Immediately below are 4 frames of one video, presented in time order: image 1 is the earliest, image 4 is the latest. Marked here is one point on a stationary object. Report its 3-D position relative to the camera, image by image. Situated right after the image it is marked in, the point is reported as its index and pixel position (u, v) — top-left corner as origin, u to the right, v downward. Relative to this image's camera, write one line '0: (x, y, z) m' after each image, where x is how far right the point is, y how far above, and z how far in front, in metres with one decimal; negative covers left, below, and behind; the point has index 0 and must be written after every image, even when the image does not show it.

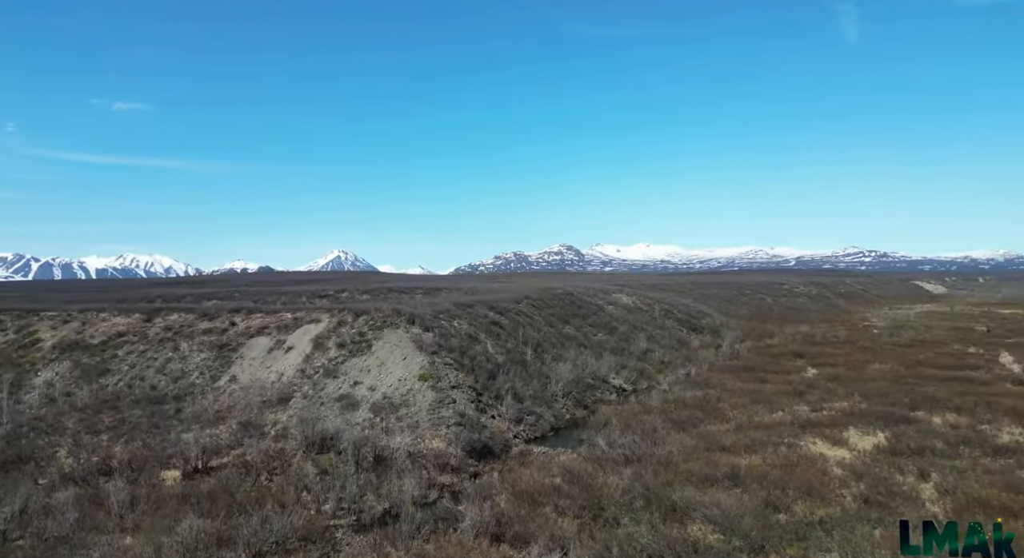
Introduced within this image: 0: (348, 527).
0: (-2.9, -4.4, +12.0) m
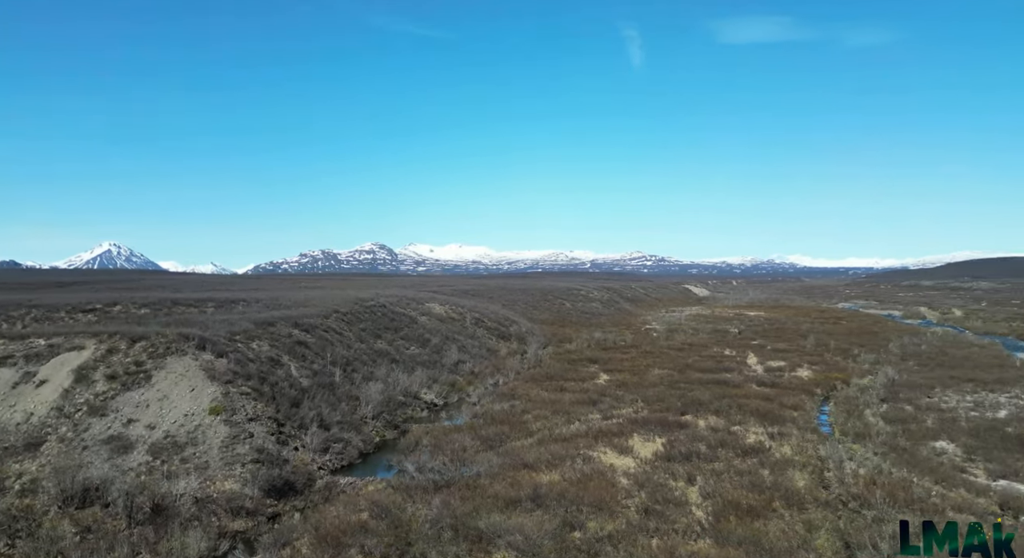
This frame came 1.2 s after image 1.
0: (-6.0, -4.8, +10.1) m
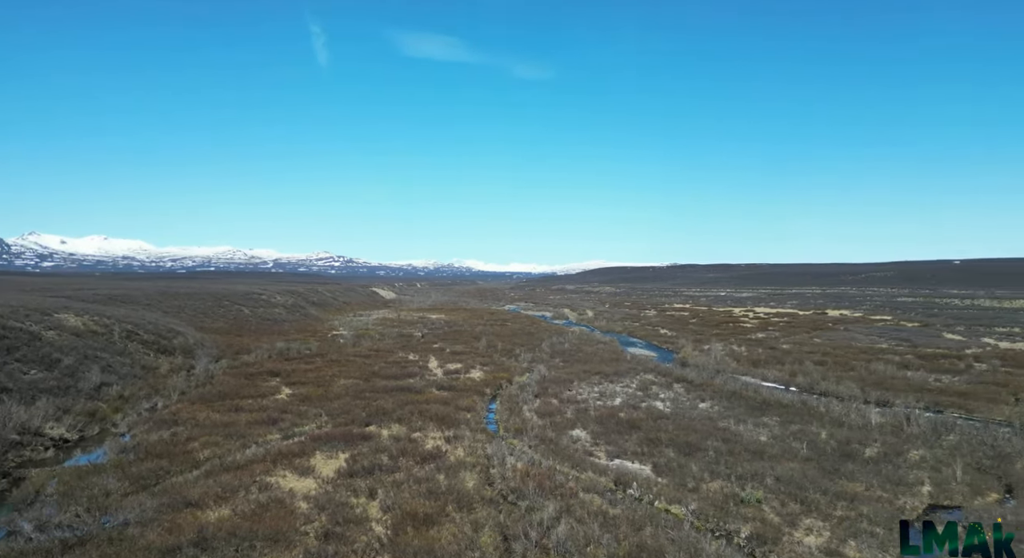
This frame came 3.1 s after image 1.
0: (-9.4, -5.0, +5.5) m
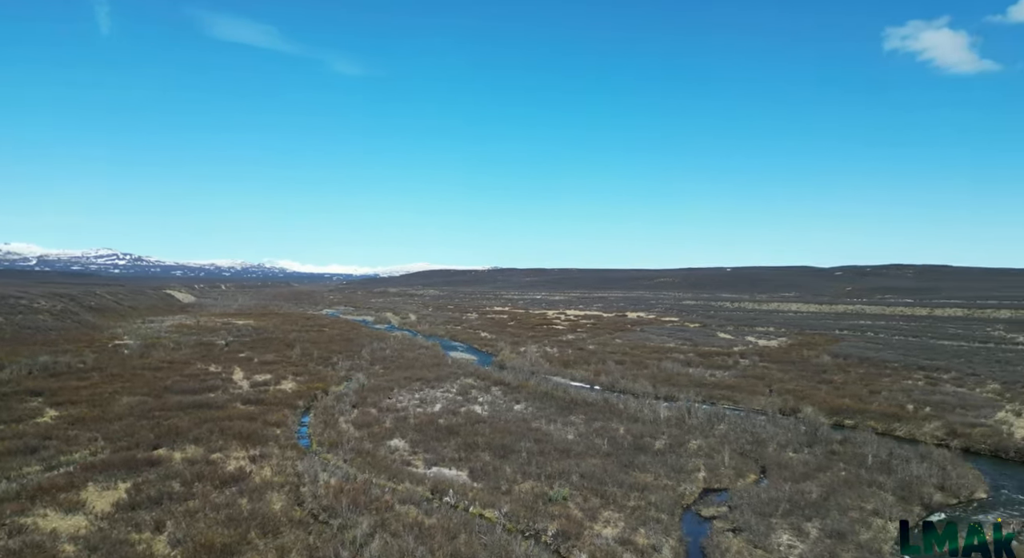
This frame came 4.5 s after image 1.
0: (-10.3, -5.1, +2.0) m
